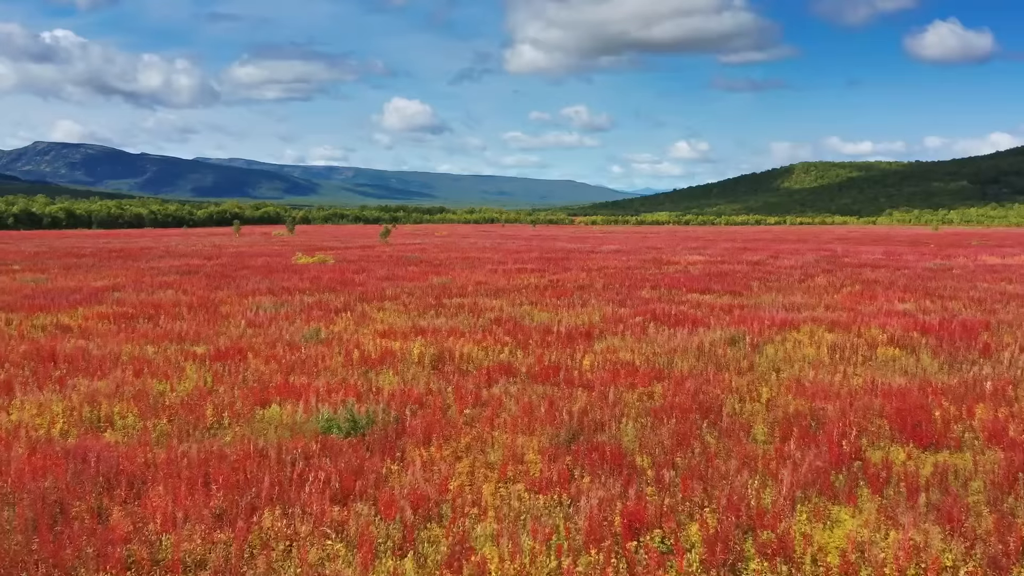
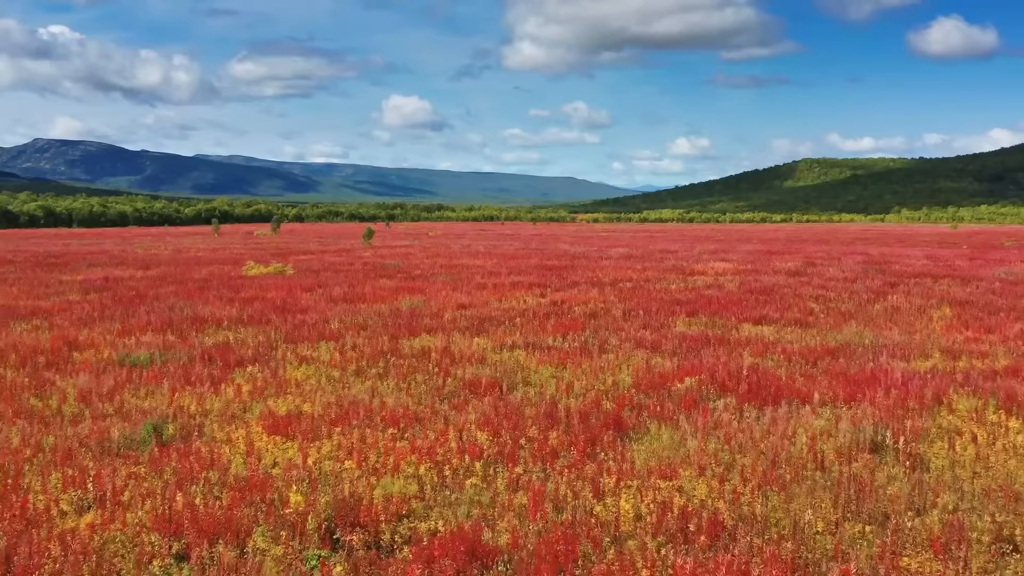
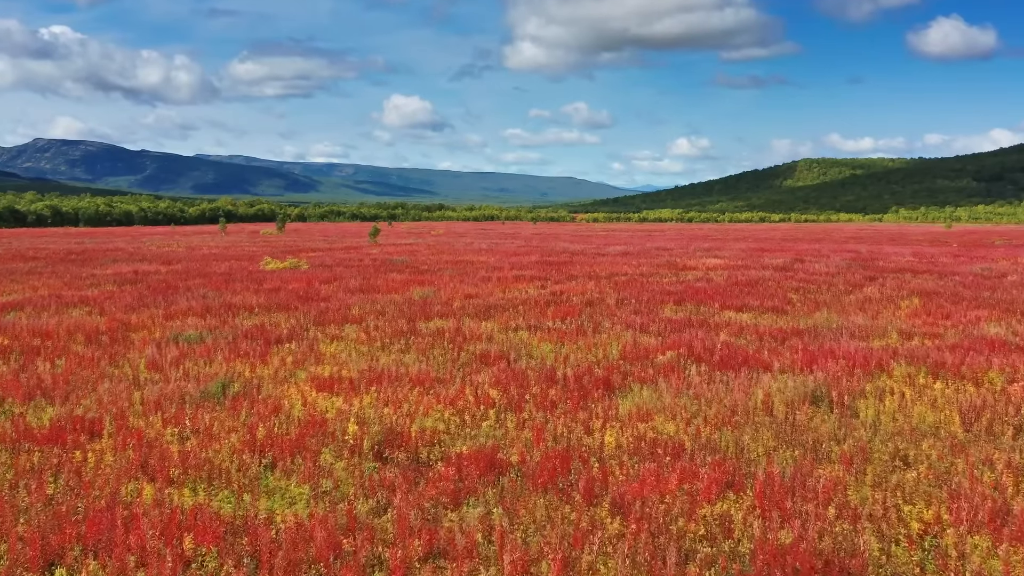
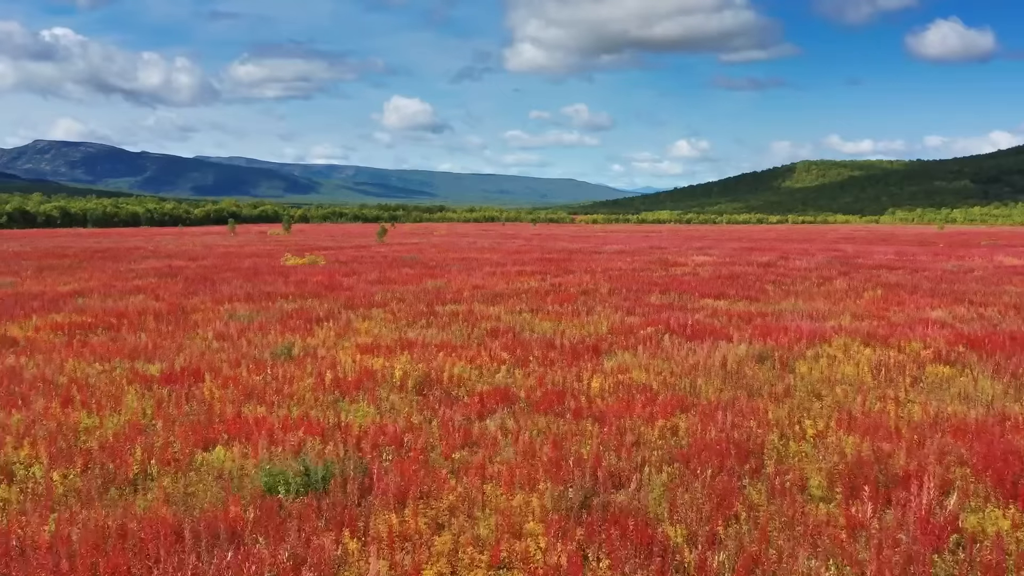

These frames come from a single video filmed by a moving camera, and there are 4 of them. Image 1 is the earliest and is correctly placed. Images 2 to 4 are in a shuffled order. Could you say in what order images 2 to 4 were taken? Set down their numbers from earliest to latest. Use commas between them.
4, 3, 2
